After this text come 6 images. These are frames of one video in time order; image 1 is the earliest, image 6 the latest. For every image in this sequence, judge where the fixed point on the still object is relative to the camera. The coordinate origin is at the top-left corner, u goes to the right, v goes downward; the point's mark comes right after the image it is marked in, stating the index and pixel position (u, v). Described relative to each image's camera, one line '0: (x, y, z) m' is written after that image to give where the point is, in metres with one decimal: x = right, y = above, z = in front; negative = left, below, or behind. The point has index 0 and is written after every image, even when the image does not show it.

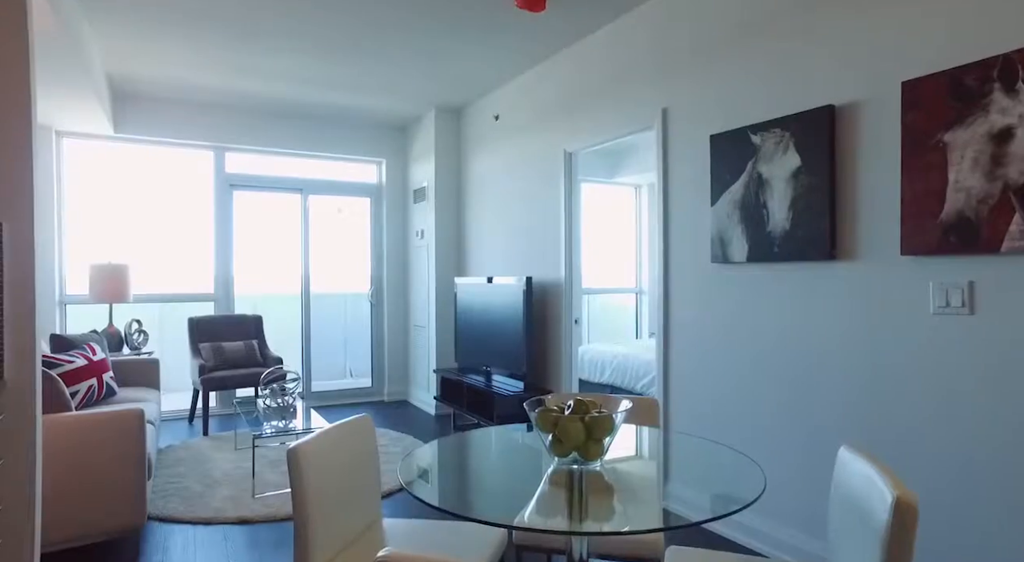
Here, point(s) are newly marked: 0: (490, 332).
0: (-0.2, -0.4, +4.8) m
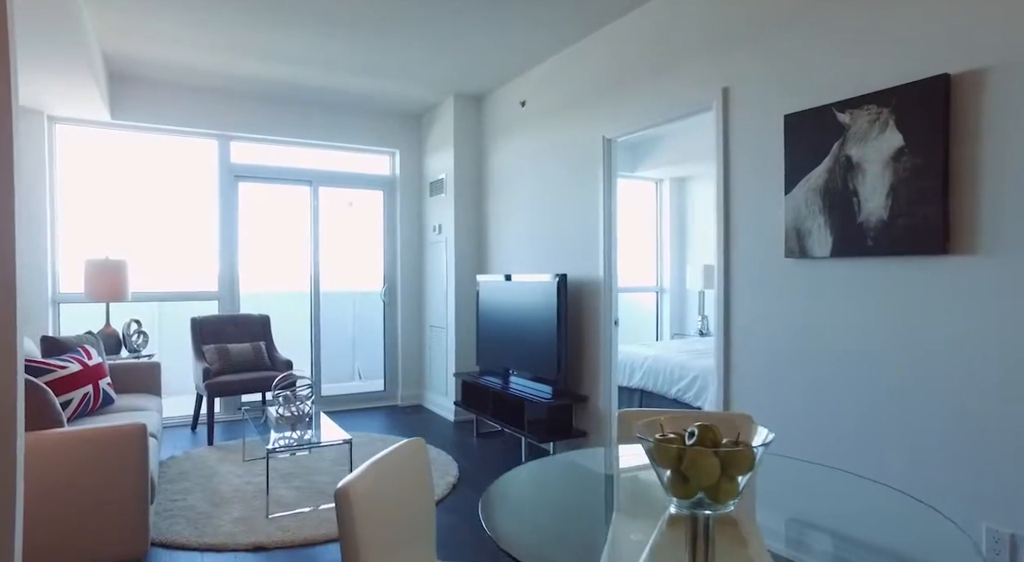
0: (0.0, -0.4, +4.5) m
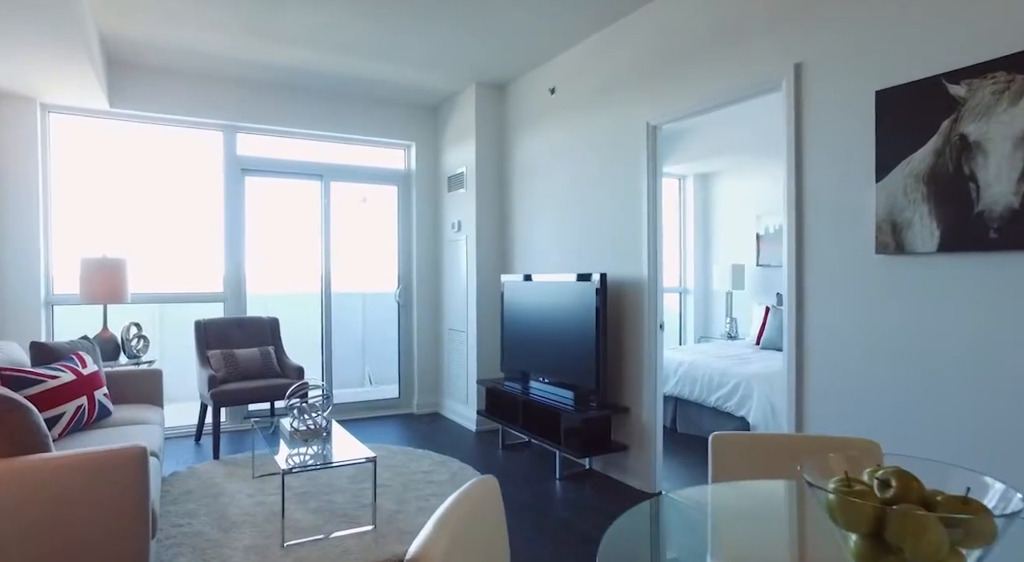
0: (+0.2, -0.4, +4.2) m
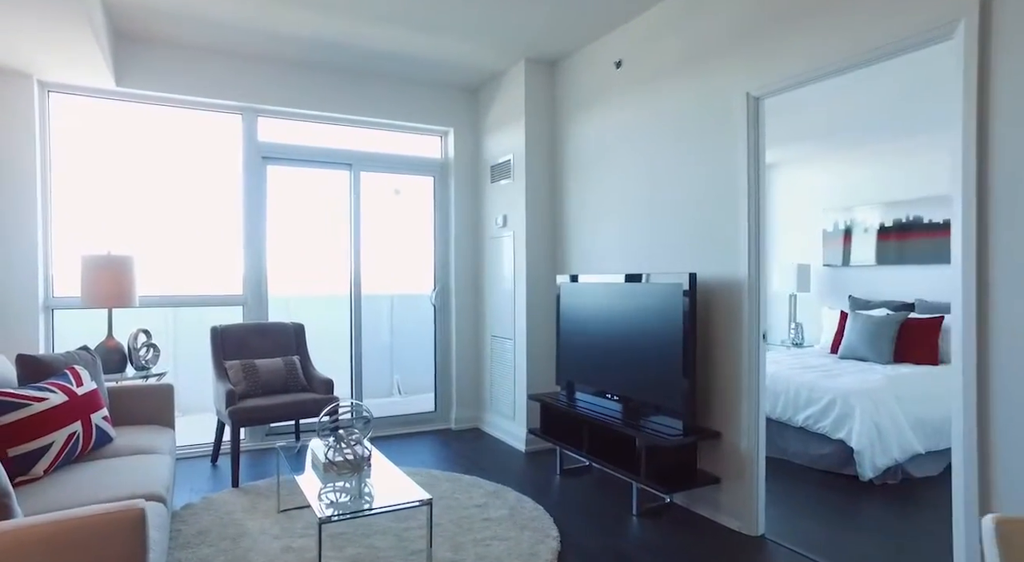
0: (+0.6, -0.4, +3.6) m
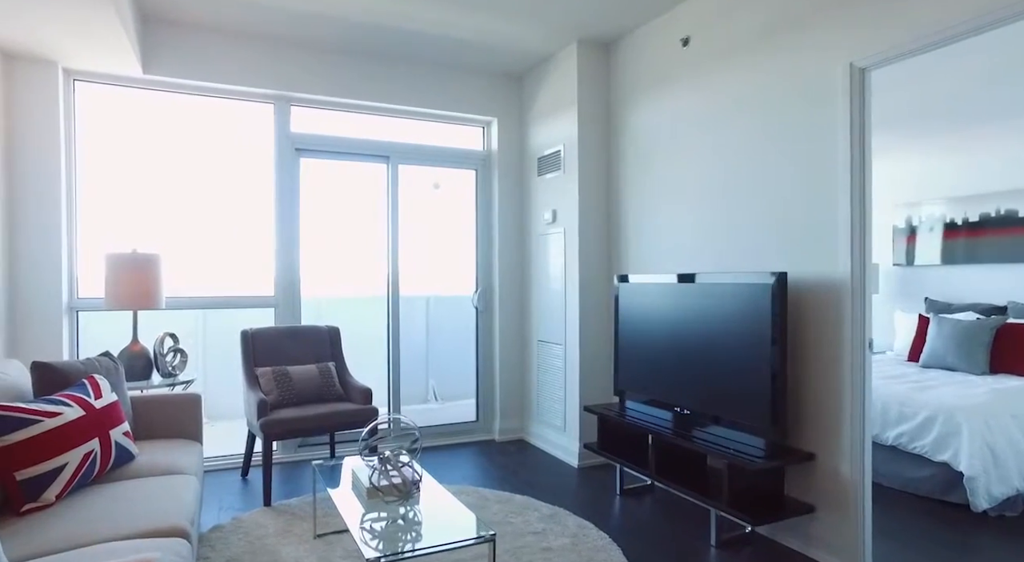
0: (+0.9, -0.4, +3.2) m
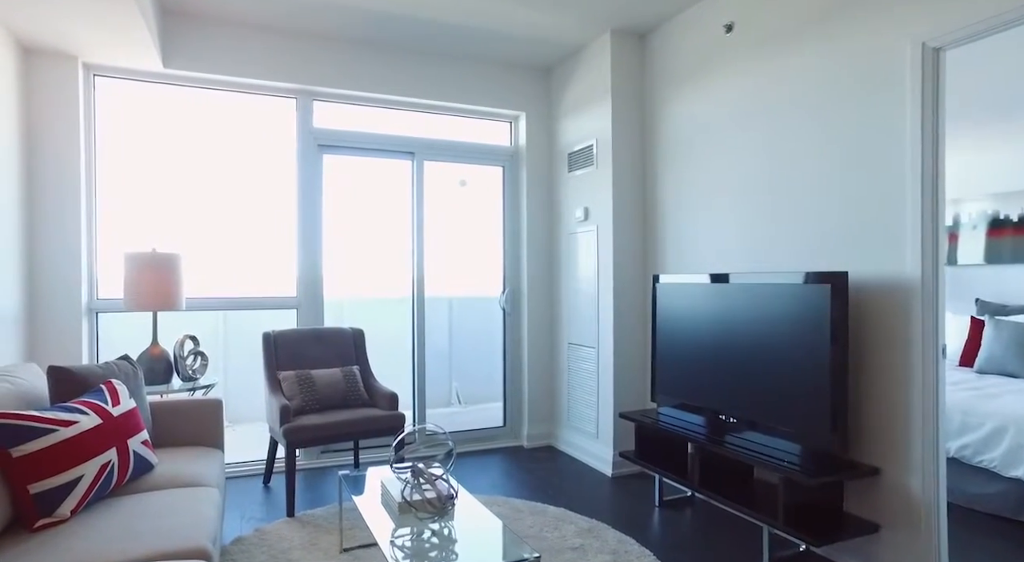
0: (+1.1, -0.4, +3.0) m
